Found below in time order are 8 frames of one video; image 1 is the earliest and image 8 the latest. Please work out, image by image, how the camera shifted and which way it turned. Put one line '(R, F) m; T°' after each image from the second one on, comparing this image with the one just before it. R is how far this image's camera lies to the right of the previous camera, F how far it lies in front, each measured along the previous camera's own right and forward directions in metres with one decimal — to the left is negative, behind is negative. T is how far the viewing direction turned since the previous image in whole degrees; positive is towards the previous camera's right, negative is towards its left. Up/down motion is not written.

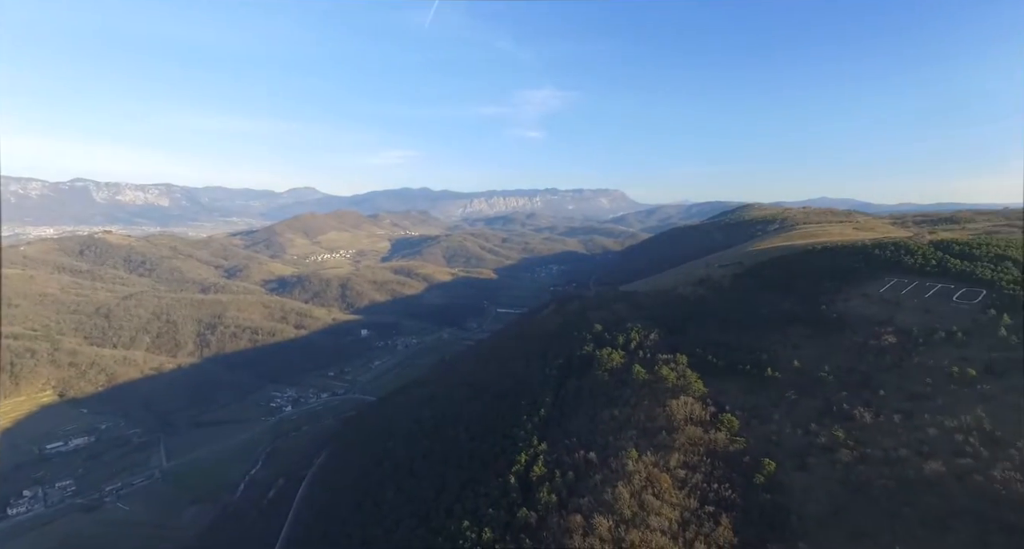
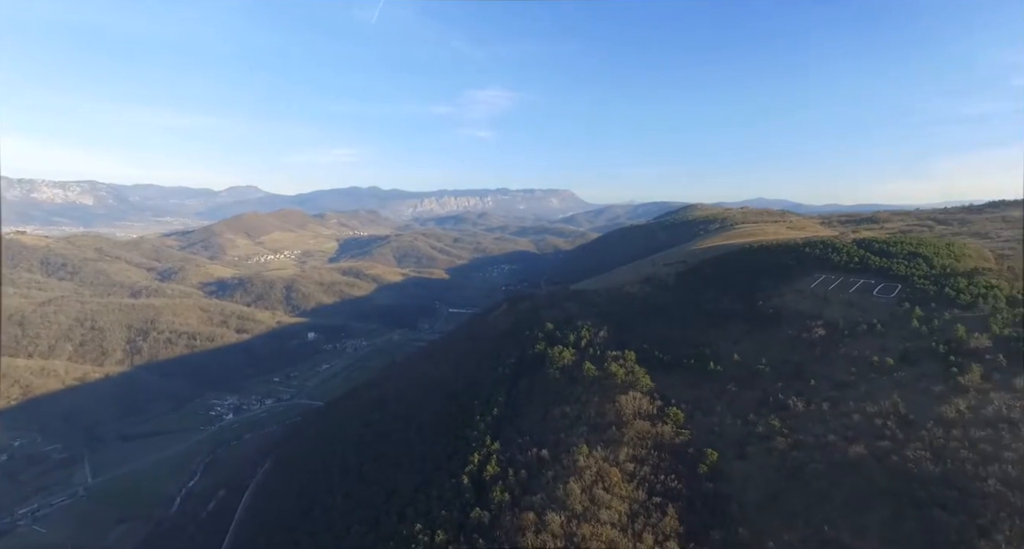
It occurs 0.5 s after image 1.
(+0.5, -0.1) m; +5°
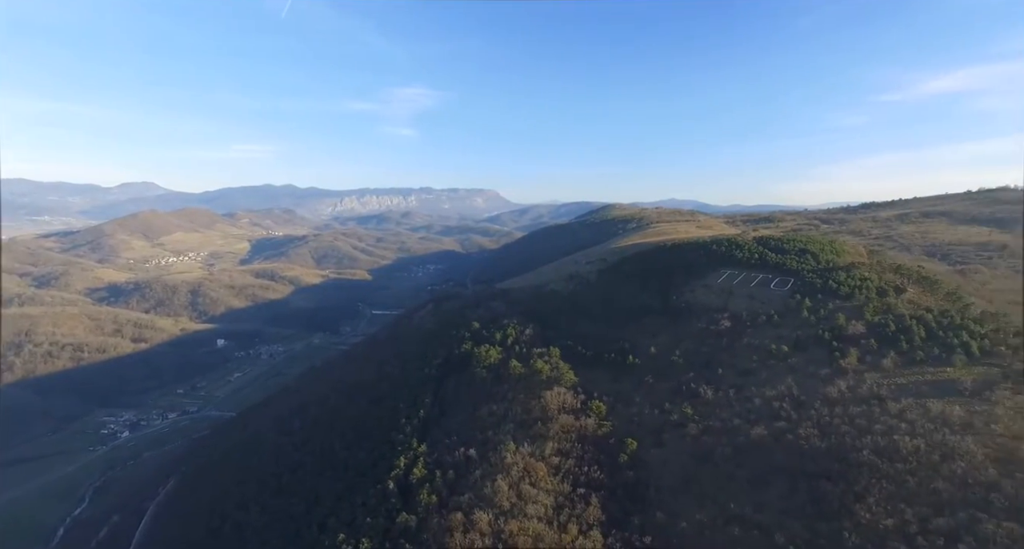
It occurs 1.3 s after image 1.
(+0.7, -0.1) m; +8°
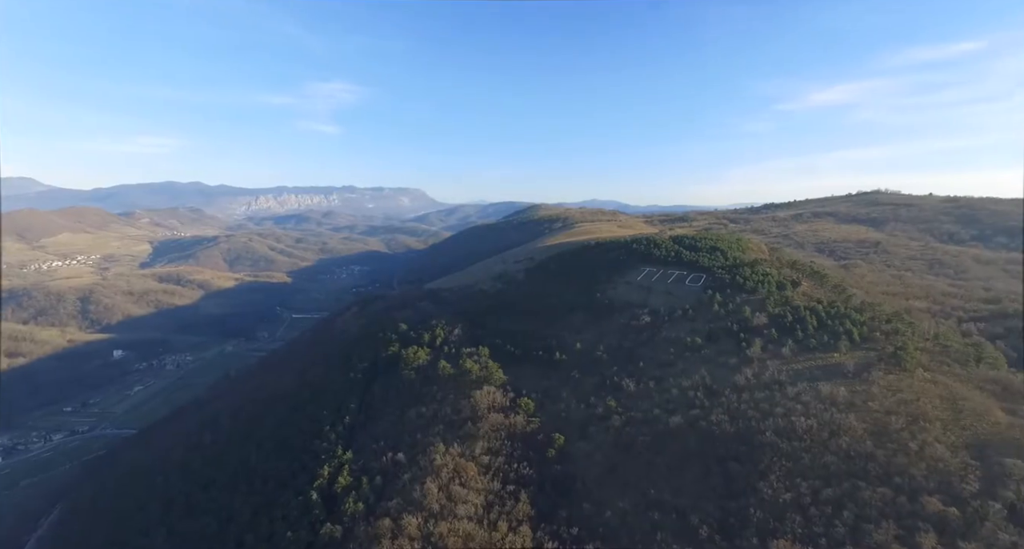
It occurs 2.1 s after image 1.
(+0.7, -0.1) m; +7°
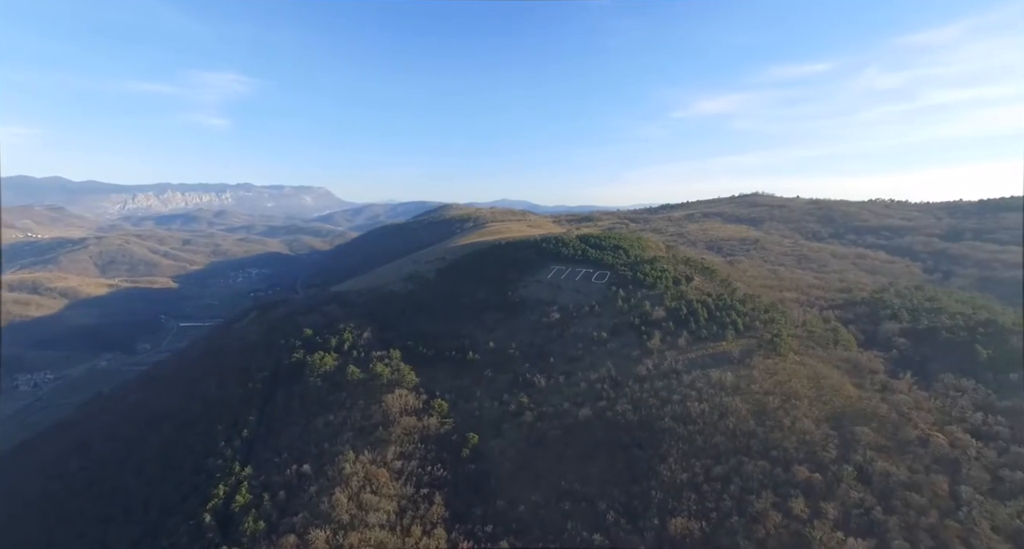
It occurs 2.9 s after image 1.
(+0.9, -0.1) m; +9°
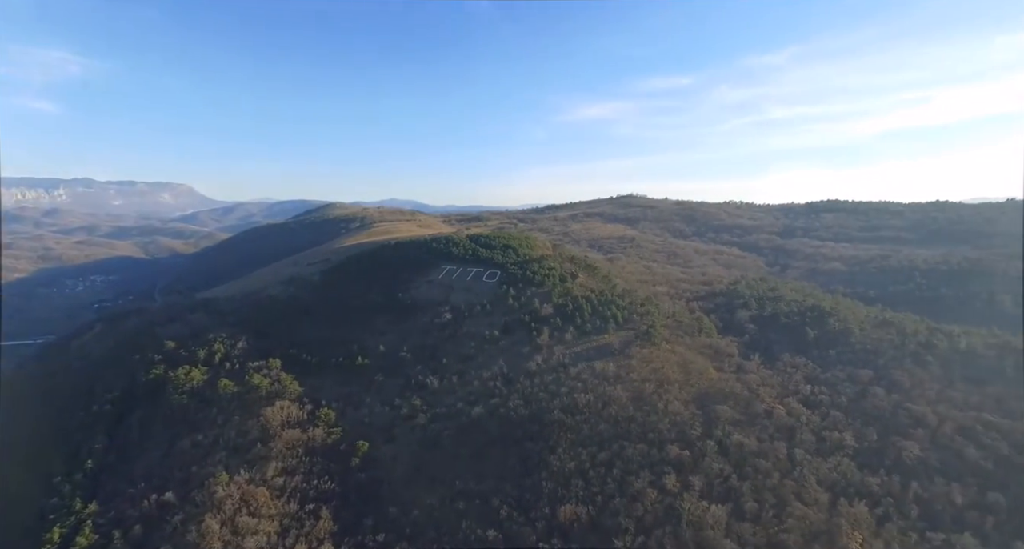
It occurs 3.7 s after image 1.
(+1.1, -0.1) m; +11°
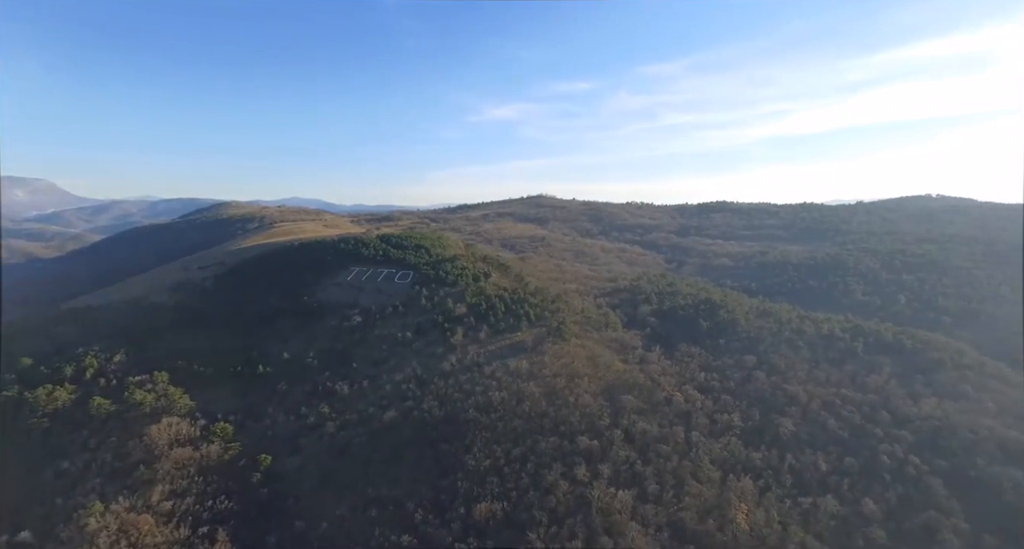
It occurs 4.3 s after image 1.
(+0.9, -0.1) m; +9°
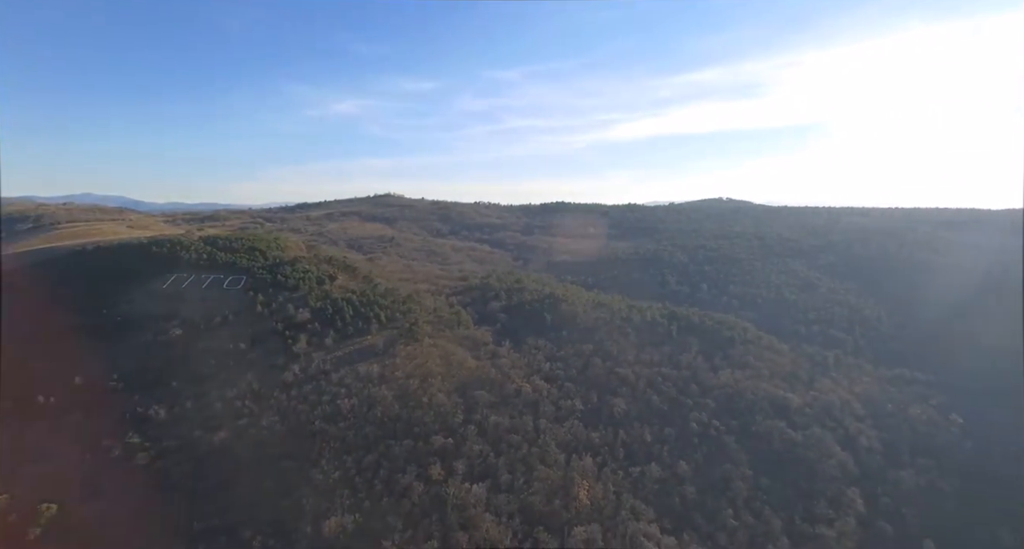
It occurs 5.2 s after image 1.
(+1.5, -0.3) m; +15°
